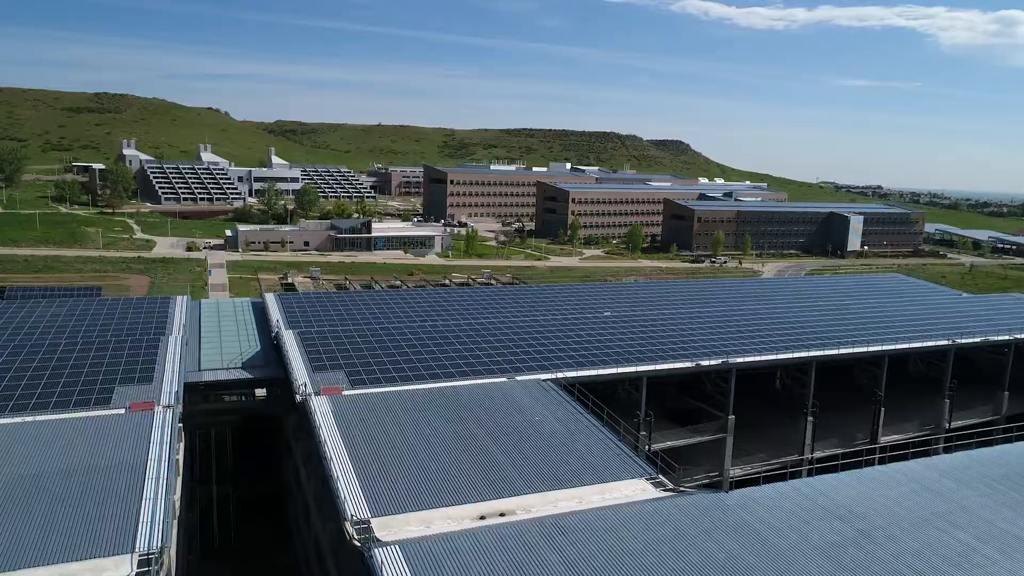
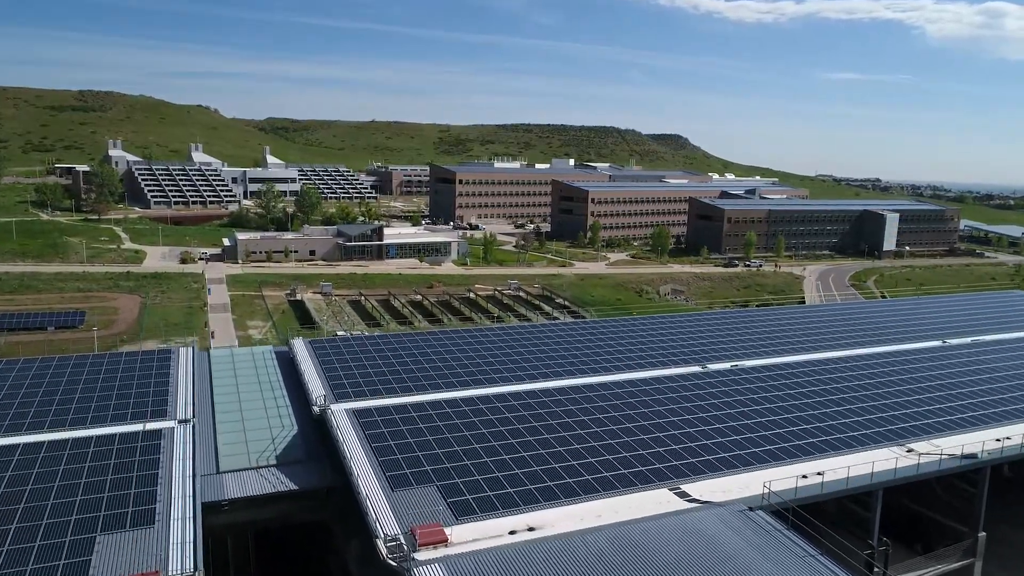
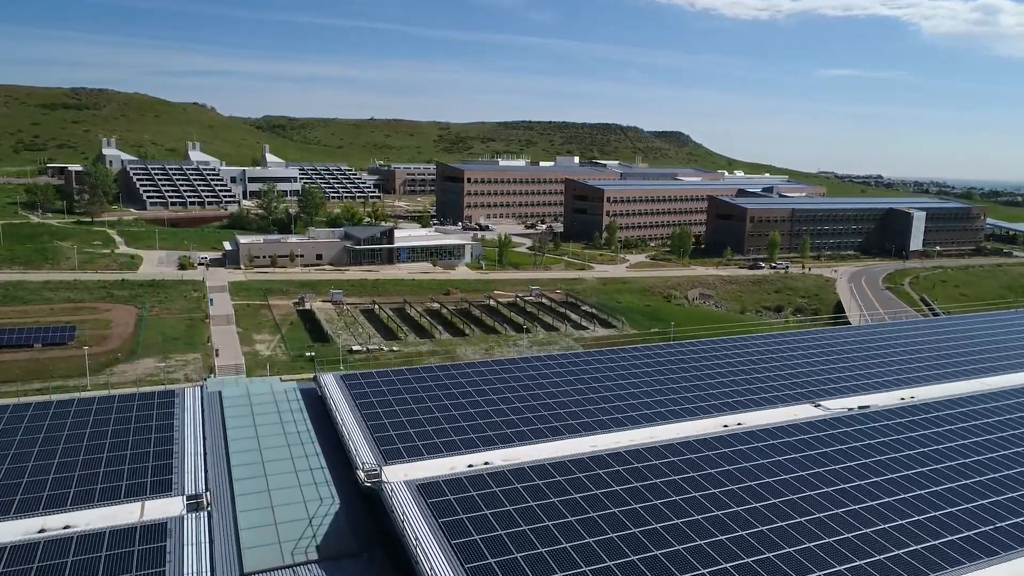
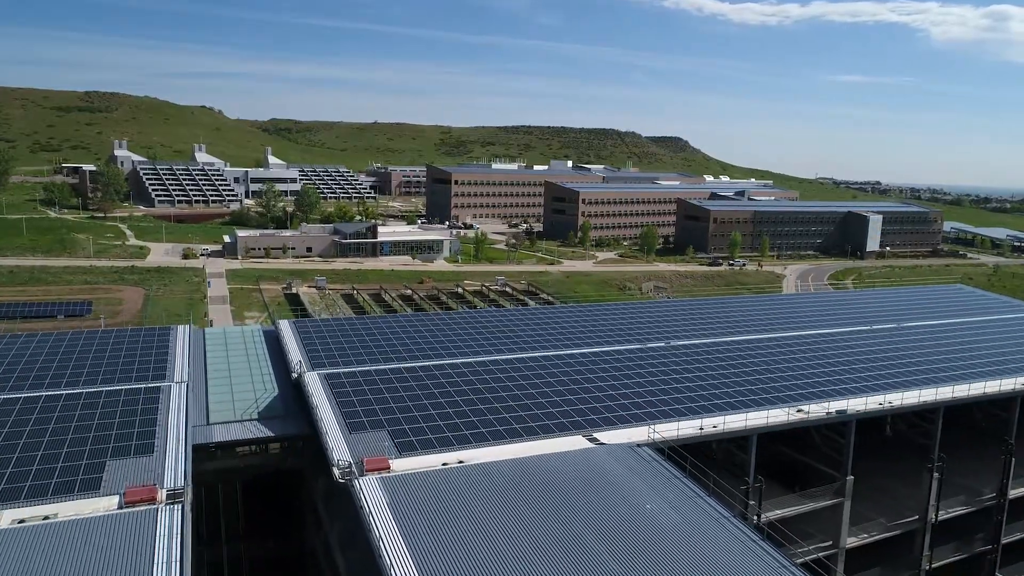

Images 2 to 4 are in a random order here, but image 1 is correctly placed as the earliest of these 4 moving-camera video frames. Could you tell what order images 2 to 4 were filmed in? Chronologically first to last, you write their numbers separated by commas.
4, 2, 3
